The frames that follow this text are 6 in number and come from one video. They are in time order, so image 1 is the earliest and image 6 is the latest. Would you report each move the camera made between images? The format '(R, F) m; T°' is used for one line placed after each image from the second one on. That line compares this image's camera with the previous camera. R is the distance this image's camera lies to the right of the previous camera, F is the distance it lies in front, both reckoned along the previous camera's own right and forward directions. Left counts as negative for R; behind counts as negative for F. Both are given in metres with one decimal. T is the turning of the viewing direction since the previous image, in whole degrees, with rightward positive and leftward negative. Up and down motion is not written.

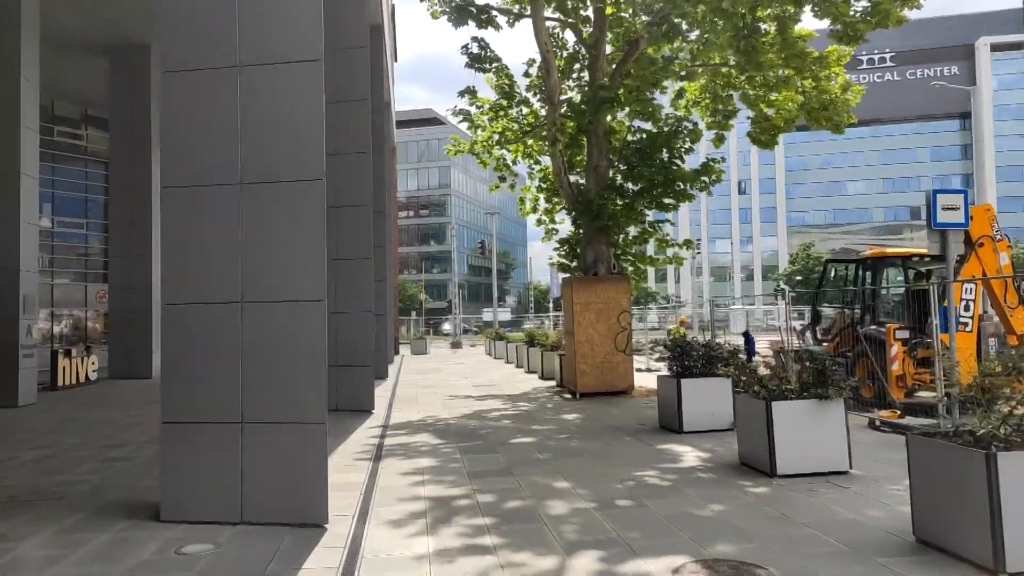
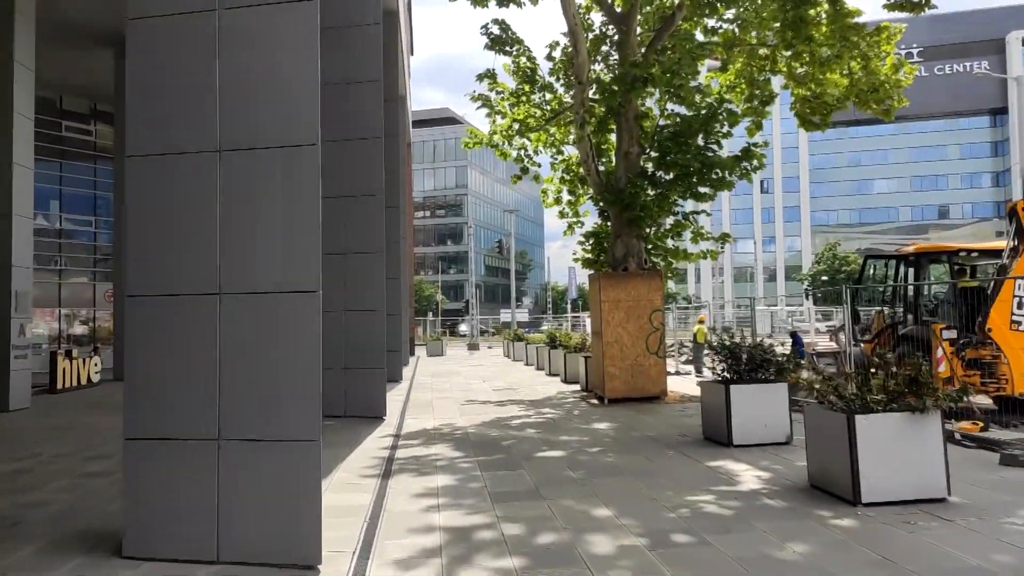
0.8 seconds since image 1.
(-0.1, +1.1) m; -1°
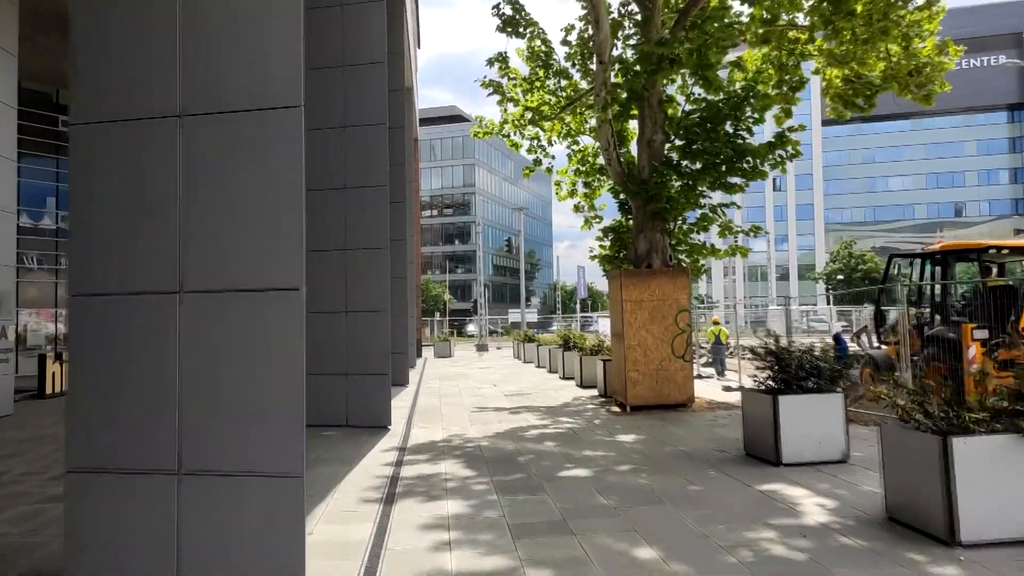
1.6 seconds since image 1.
(-0.1, +1.0) m; -1°
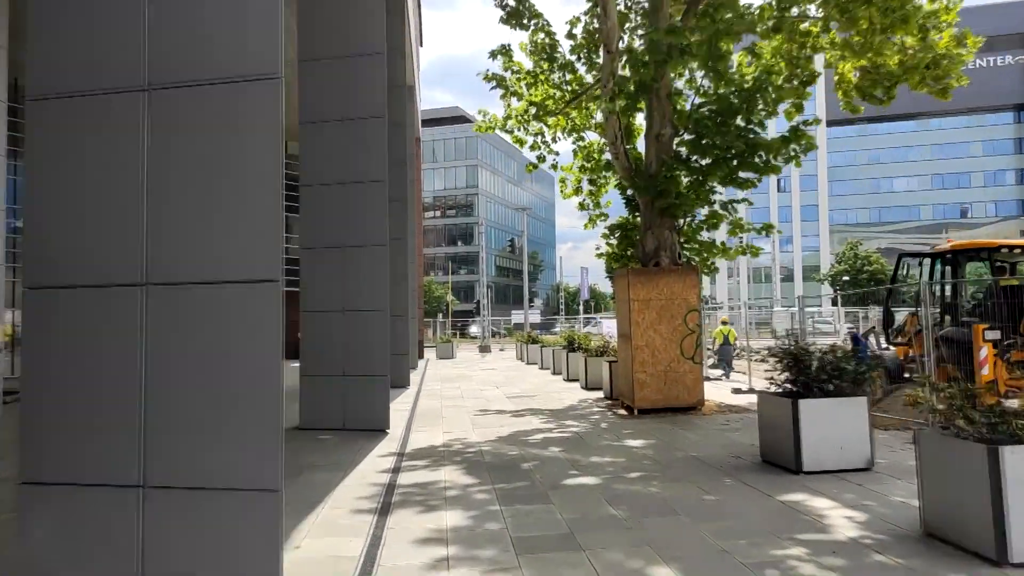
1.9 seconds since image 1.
(0.0, +0.4) m; 0°
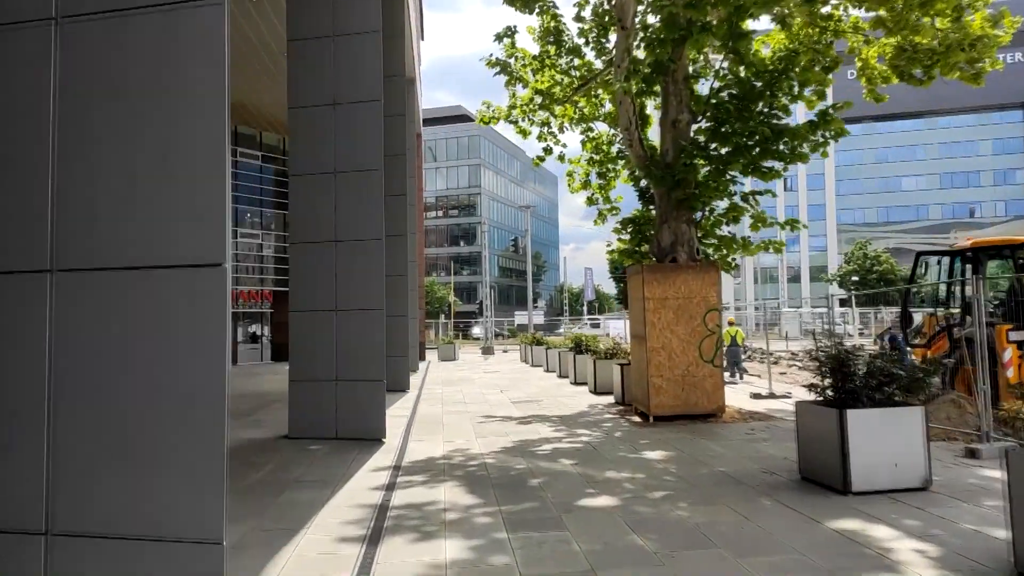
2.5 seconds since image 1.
(0.0, +0.8) m; 0°
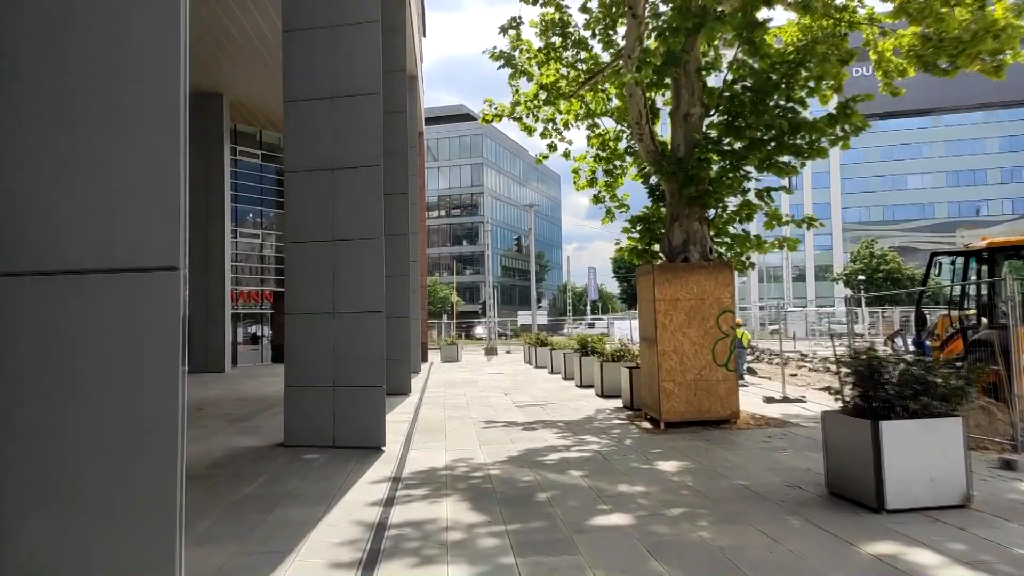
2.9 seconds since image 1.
(0.0, +0.4) m; 0°
